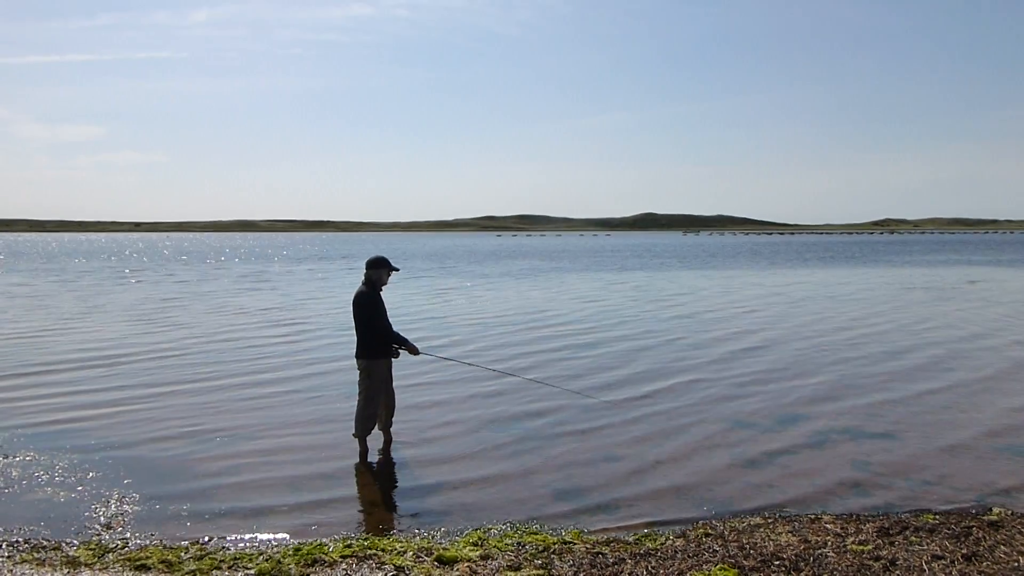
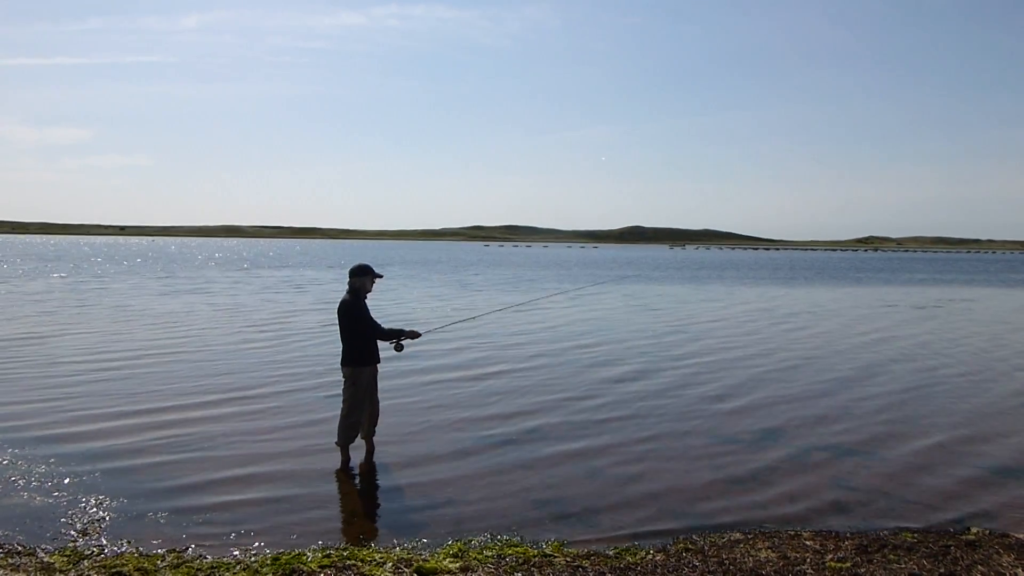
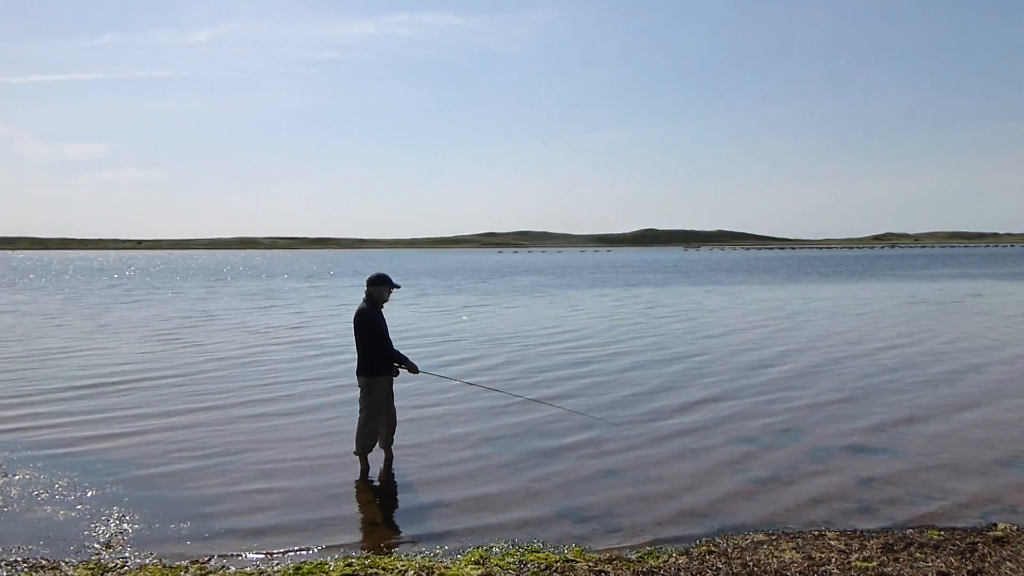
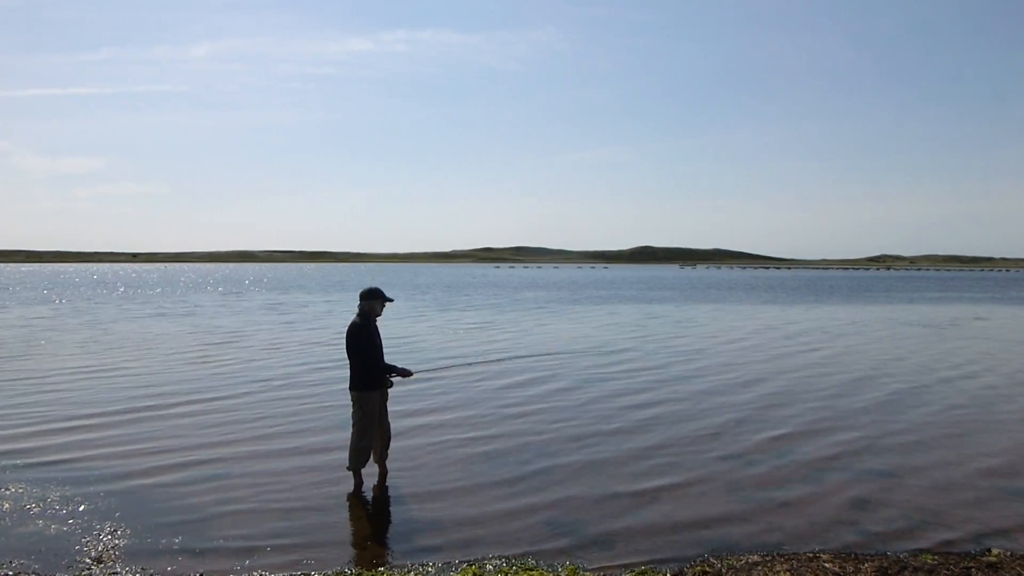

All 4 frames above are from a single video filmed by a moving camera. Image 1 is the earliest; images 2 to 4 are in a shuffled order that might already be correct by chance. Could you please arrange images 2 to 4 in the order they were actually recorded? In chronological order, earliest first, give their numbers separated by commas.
3, 4, 2
